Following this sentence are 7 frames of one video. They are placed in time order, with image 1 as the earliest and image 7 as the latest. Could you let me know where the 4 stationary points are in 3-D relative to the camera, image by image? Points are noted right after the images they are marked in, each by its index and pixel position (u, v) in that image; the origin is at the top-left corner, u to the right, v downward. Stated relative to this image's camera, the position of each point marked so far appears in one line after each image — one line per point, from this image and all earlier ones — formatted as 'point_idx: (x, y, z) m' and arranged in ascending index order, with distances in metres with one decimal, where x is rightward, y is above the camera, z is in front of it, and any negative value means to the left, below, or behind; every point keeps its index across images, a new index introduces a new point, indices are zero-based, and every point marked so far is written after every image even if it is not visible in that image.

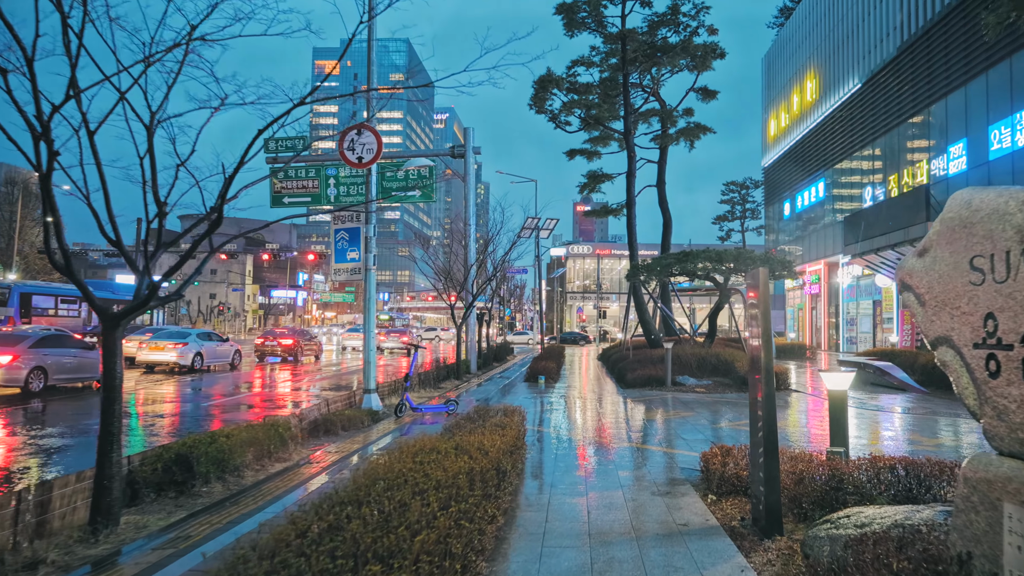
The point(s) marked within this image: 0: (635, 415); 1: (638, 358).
0: (+2.2, -2.2, +11.1) m
1: (+3.2, -1.8, +15.9) m
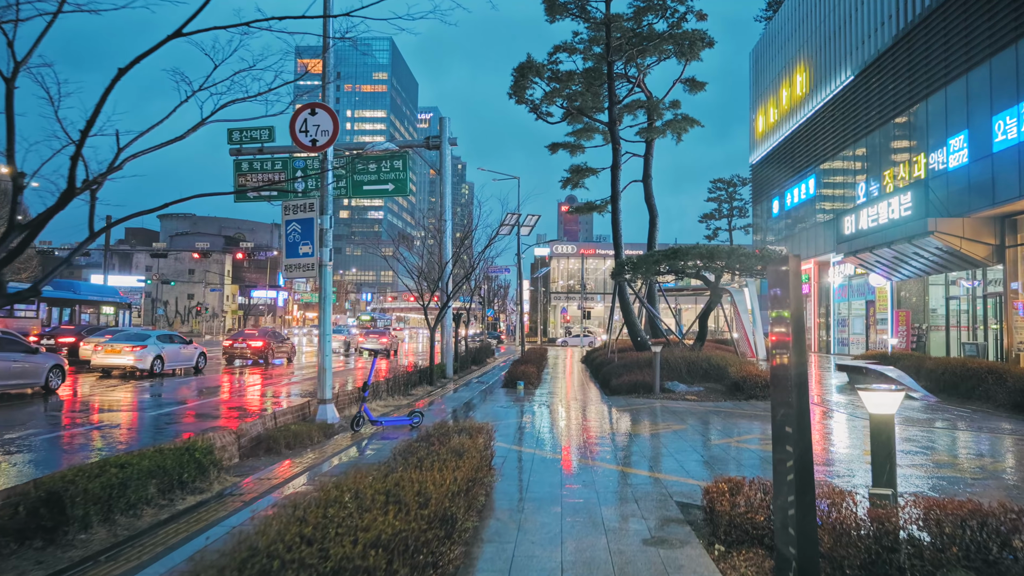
0: (+1.8, -2.2, +10.1) m
1: (+2.6, -1.8, +15.0) m
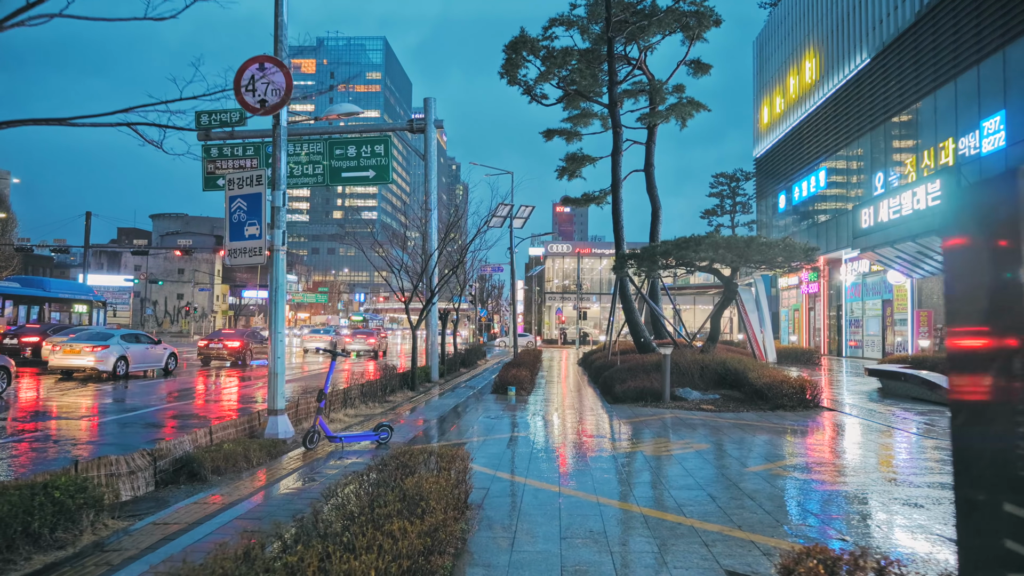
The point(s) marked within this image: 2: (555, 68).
0: (+1.6, -2.1, +8.7) m
1: (+2.5, -1.6, +13.5) m
2: (+1.2, +6.5, +18.7) m
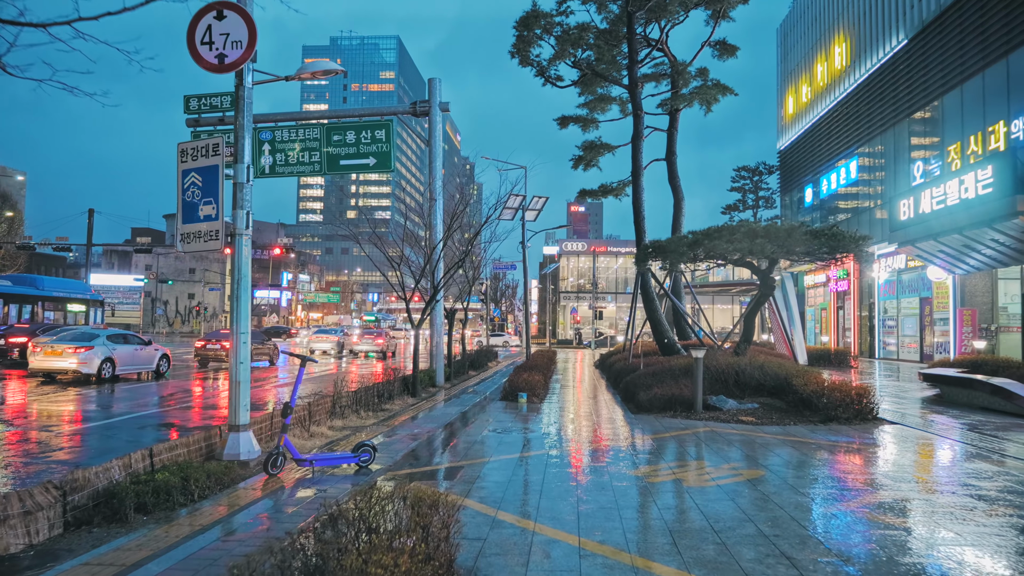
0: (+1.7, -2.0, +7.3) m
1: (+2.7, -1.6, +12.1) m
2: (+1.6, +6.6, +17.3) m
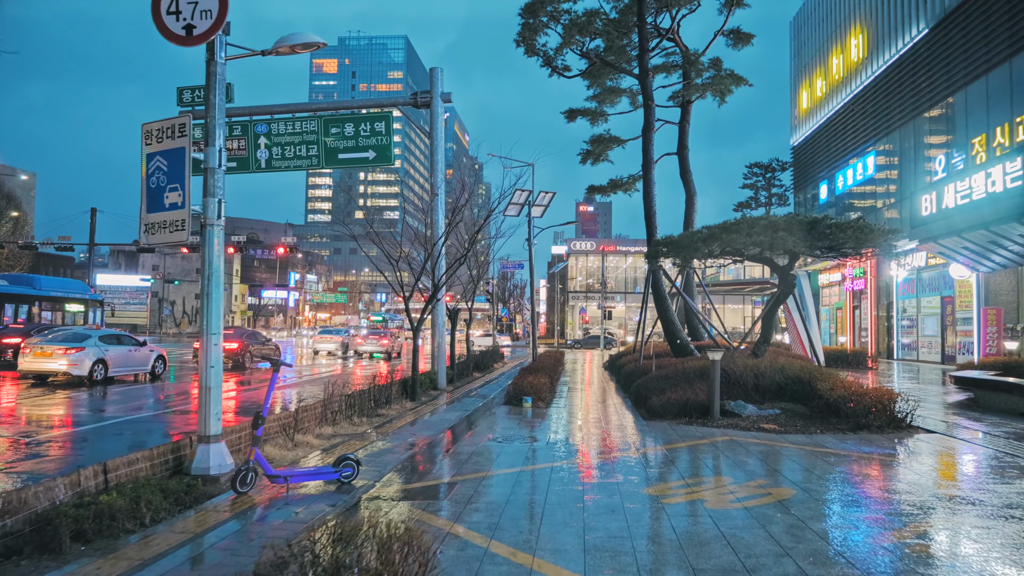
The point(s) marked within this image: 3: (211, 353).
0: (+1.7, -1.9, +6.6) m
1: (+2.8, -1.5, +11.4) m
2: (+1.7, +6.6, +16.6) m
3: (-2.7, -0.6, +5.8) m
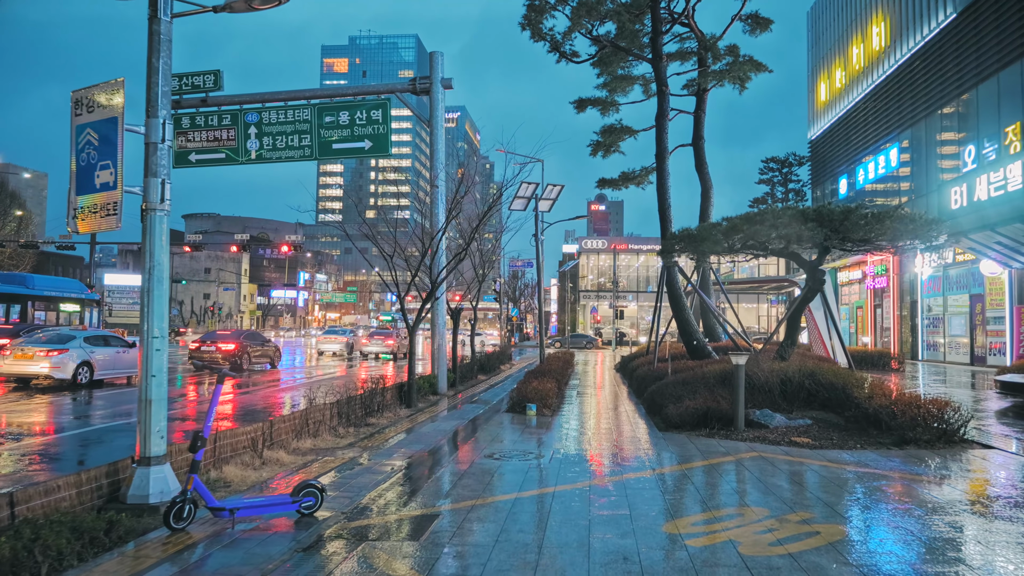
0: (+1.7, -1.9, +5.7) m
1: (+2.8, -1.5, +10.5) m
2: (+1.8, +6.7, +15.7) m
3: (-2.8, -0.6, +4.9) m
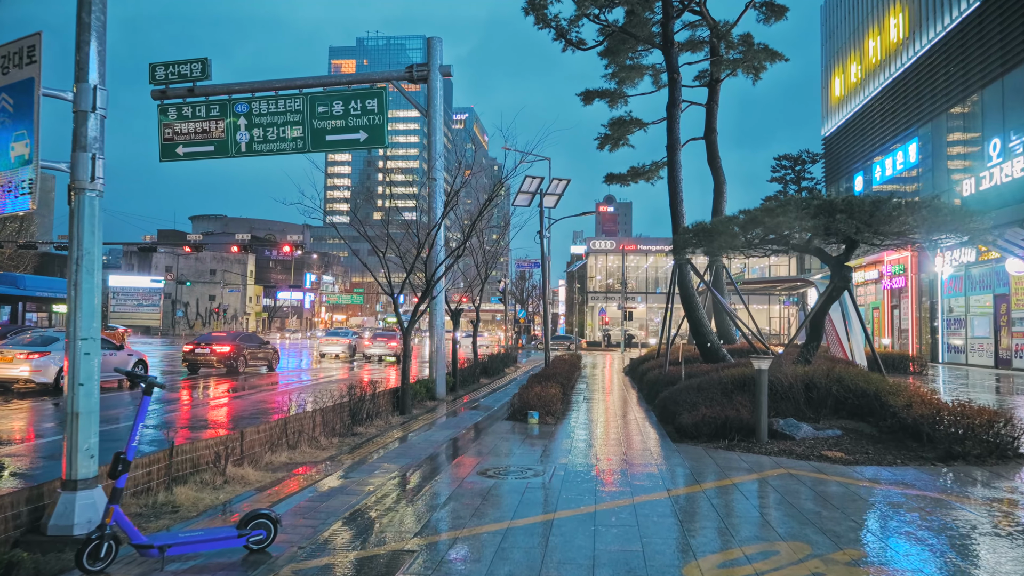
0: (+1.7, -1.8, +4.9) m
1: (+2.8, -1.4, +9.7) m
2: (+1.9, +6.7, +14.9) m
3: (-2.9, -0.5, +4.2) m
